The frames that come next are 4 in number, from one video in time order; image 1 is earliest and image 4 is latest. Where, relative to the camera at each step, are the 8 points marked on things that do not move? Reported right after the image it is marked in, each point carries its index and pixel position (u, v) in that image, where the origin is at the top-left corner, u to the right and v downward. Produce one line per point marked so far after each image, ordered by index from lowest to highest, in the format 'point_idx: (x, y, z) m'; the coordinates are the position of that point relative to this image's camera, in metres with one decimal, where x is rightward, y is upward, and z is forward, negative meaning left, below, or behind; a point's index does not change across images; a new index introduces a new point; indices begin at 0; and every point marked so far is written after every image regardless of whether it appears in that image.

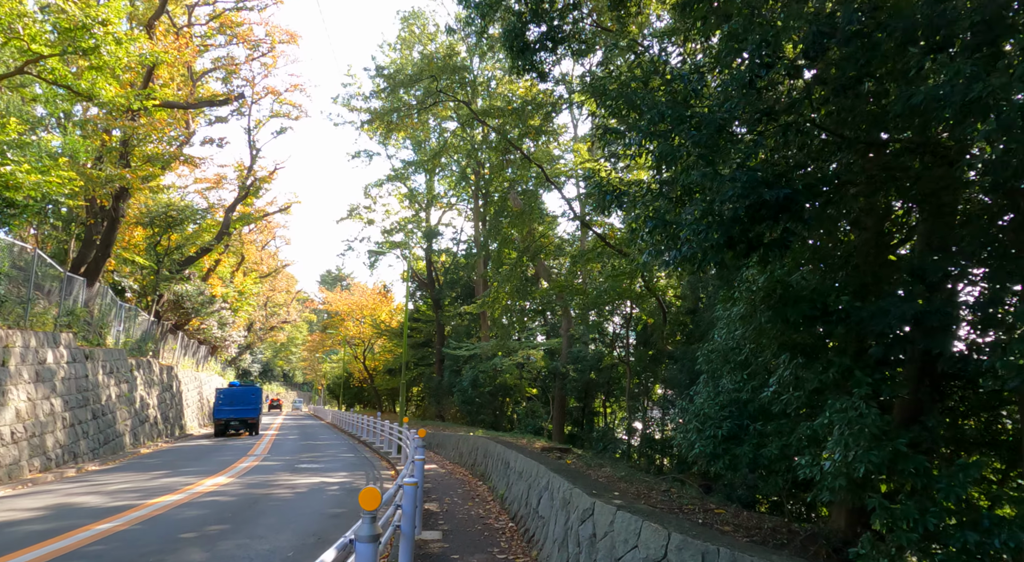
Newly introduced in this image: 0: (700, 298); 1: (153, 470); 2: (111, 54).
0: (+4.4, -0.4, +15.0) m
1: (-7.2, -3.8, +12.9) m
2: (-8.1, +4.6, +13.1) m
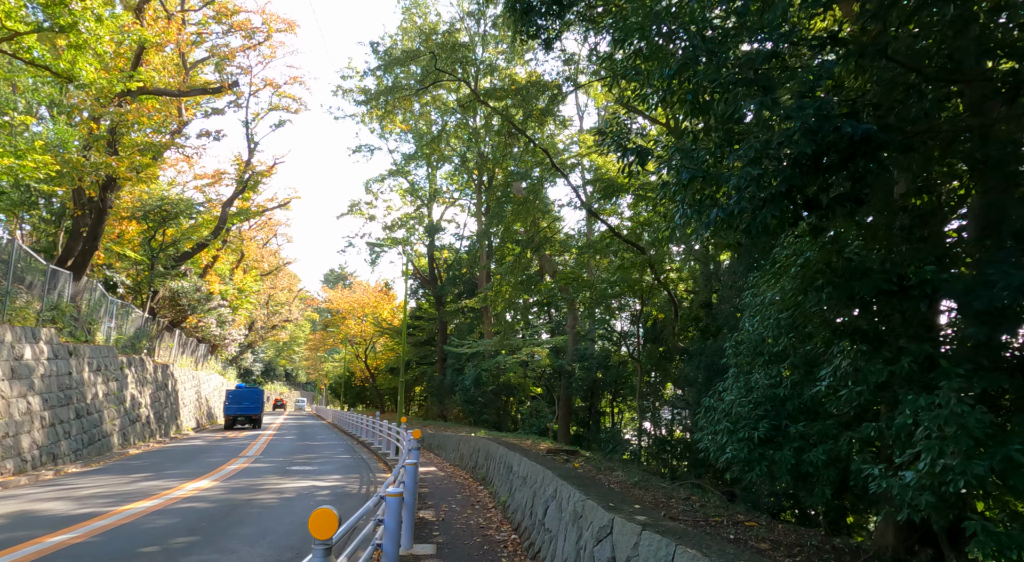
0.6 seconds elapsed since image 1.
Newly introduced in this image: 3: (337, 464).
0: (+4.5, -0.2, +14.2) m
1: (-7.1, -3.6, +12.2) m
2: (-8.1, +4.8, +12.4) m
3: (-4.0, -4.2, +14.7) m
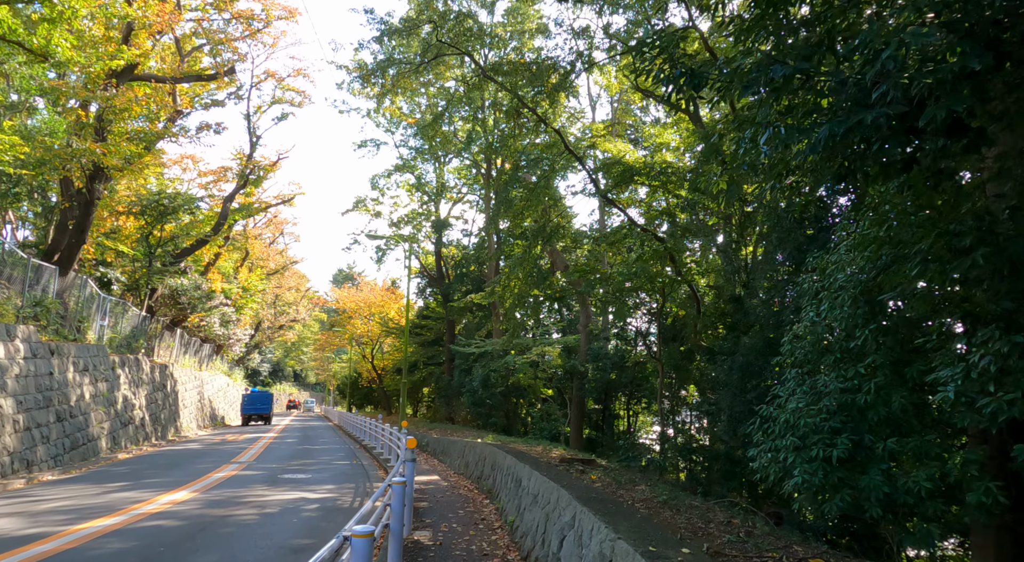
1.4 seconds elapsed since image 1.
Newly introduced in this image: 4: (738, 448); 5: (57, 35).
0: (+4.6, -0.1, +13.1) m
1: (-7.0, -3.5, +11.3) m
2: (-7.9, +4.9, +11.4) m
3: (-3.8, -4.0, +13.8) m
4: (+3.7, -2.7, +10.5) m
5: (-8.5, +4.6, +12.1) m
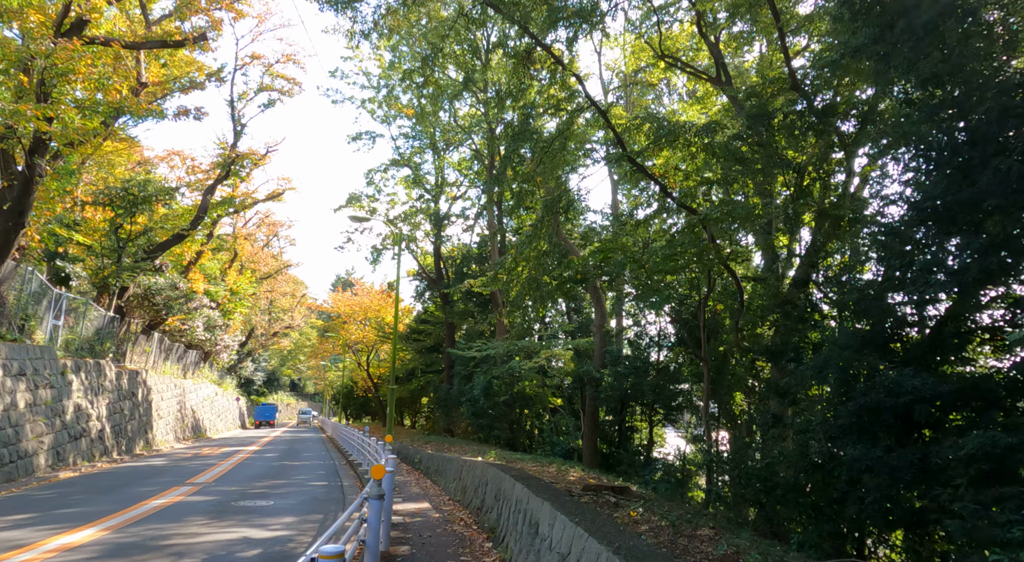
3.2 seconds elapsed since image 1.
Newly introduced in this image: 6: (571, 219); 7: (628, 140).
0: (+4.8, +0.2, +10.8) m
1: (-6.8, -3.2, +8.9) m
2: (-7.8, +5.2, +9.3) m
3: (-3.7, -3.8, +11.4) m
4: (+3.8, -2.4, +8.2) m
5: (-8.4, +4.9, +9.9) m
6: (+1.2, +1.3, +13.4) m
7: (+2.4, +2.8, +13.0) m
